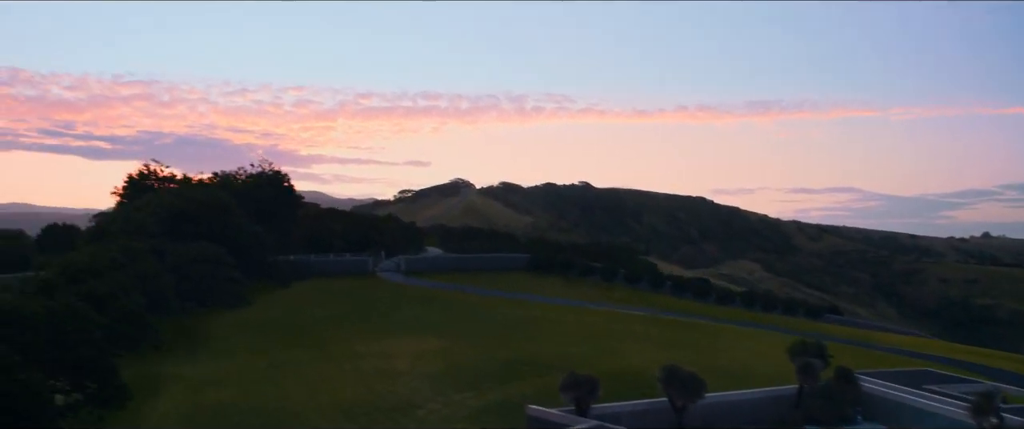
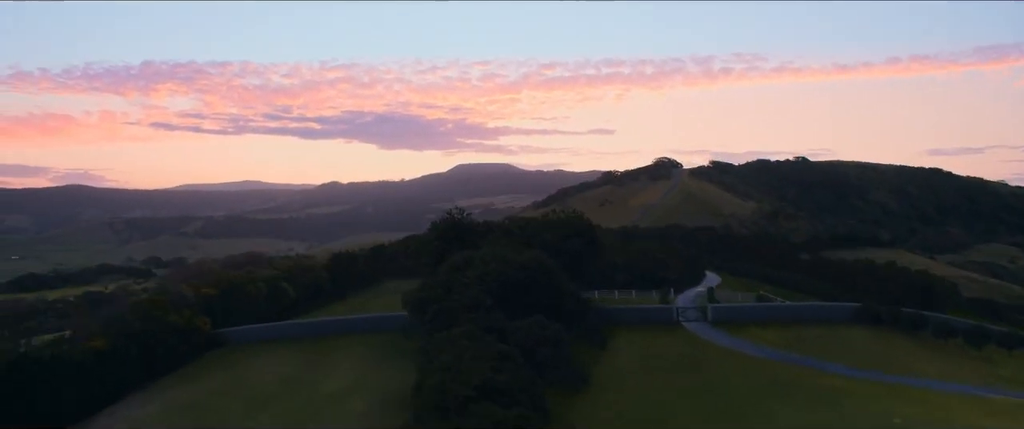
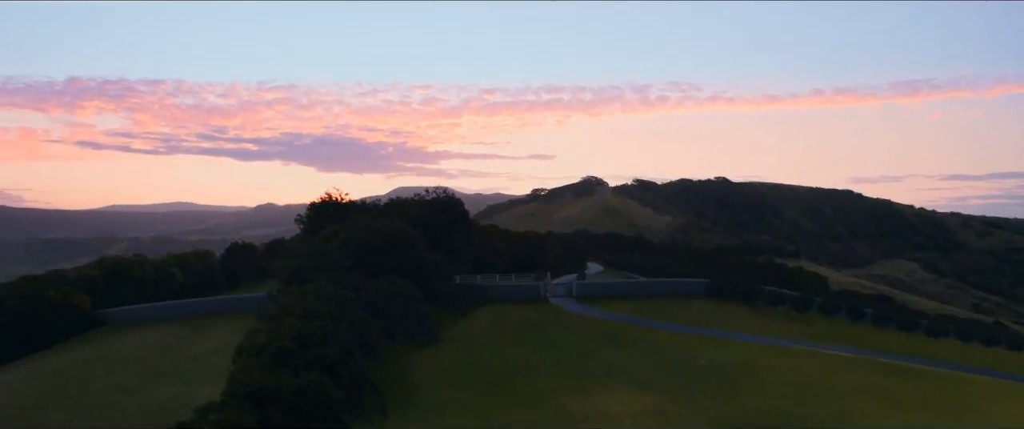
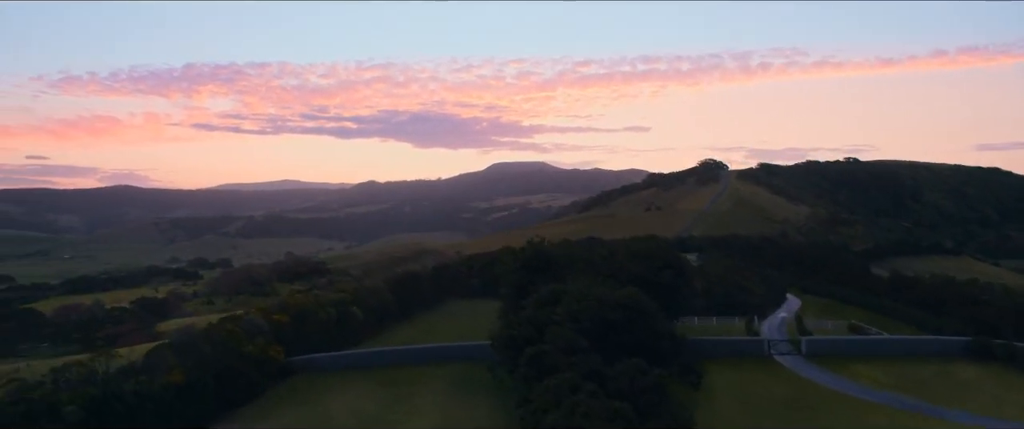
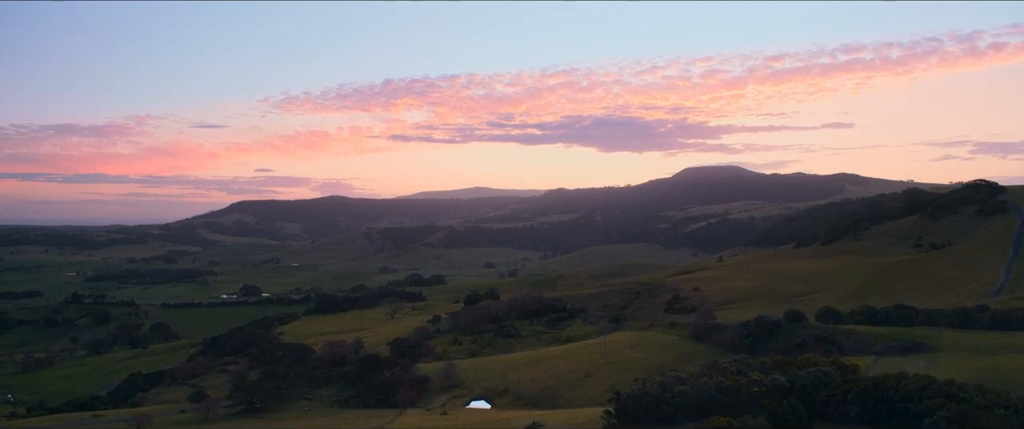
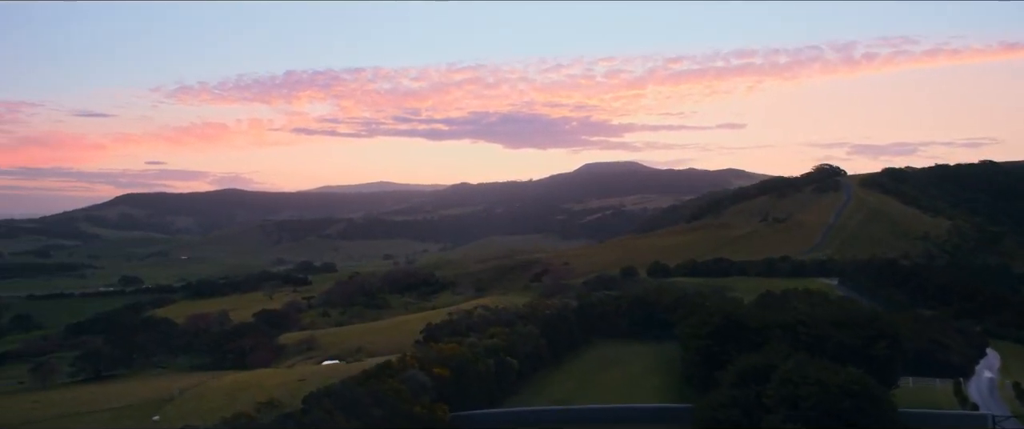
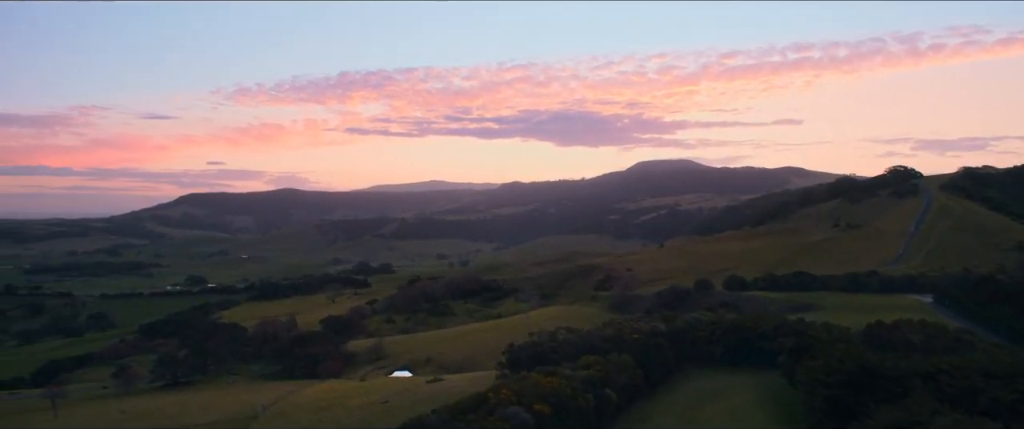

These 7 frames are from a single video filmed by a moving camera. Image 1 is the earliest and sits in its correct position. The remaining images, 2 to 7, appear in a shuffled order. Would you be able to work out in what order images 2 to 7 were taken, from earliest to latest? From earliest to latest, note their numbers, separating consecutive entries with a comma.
3, 2, 4, 6, 7, 5
